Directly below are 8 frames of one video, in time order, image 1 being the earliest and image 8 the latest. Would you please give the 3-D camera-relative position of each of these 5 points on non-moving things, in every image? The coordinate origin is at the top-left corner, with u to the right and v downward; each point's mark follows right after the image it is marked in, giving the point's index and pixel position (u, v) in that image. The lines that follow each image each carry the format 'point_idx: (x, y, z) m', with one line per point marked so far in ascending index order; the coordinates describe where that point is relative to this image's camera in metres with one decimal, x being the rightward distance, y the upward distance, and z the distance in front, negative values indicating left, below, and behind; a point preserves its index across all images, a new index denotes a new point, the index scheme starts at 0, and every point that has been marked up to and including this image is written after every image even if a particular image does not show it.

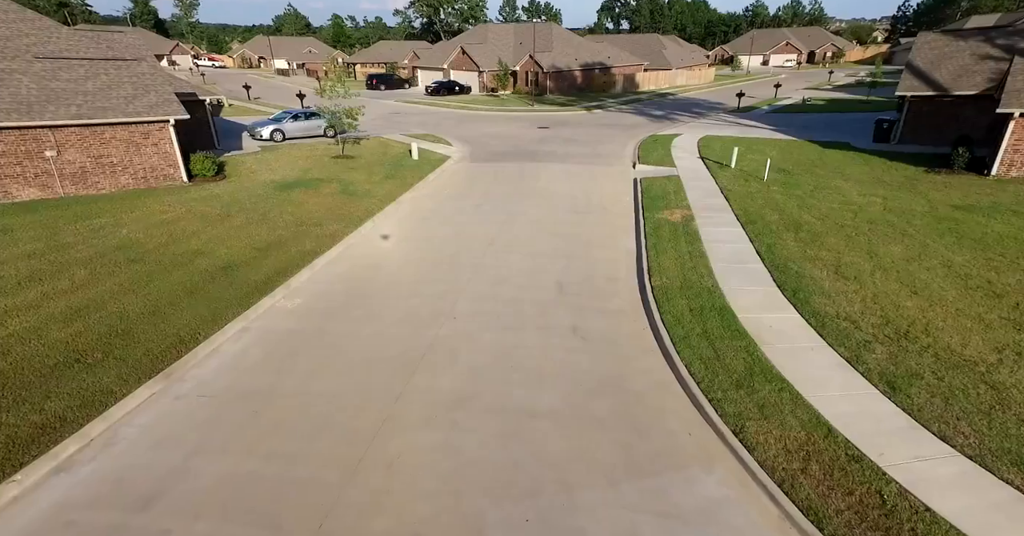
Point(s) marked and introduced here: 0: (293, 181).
0: (-7.3, +2.9, +15.6) m
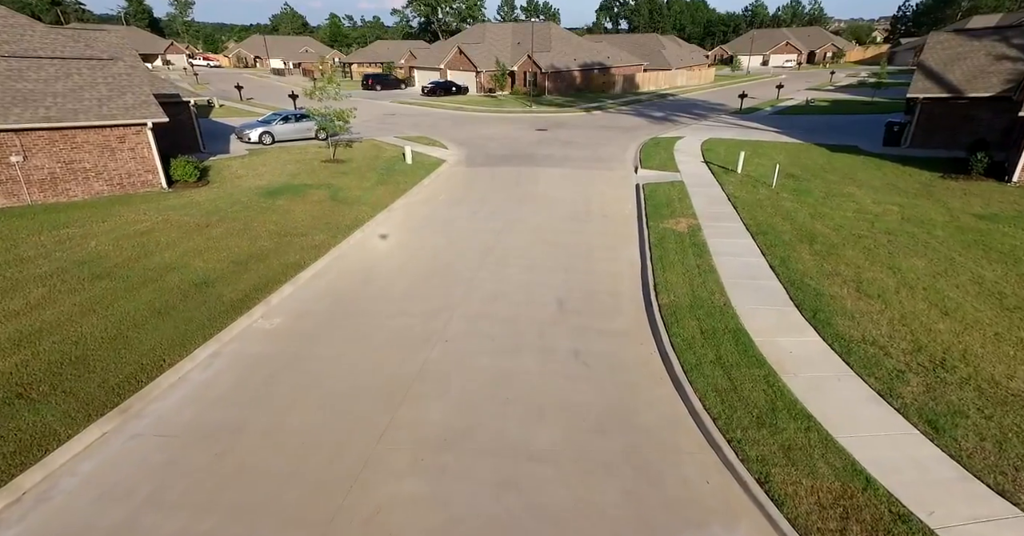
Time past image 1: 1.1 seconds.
0: (-7.4, +2.6, +14.8) m
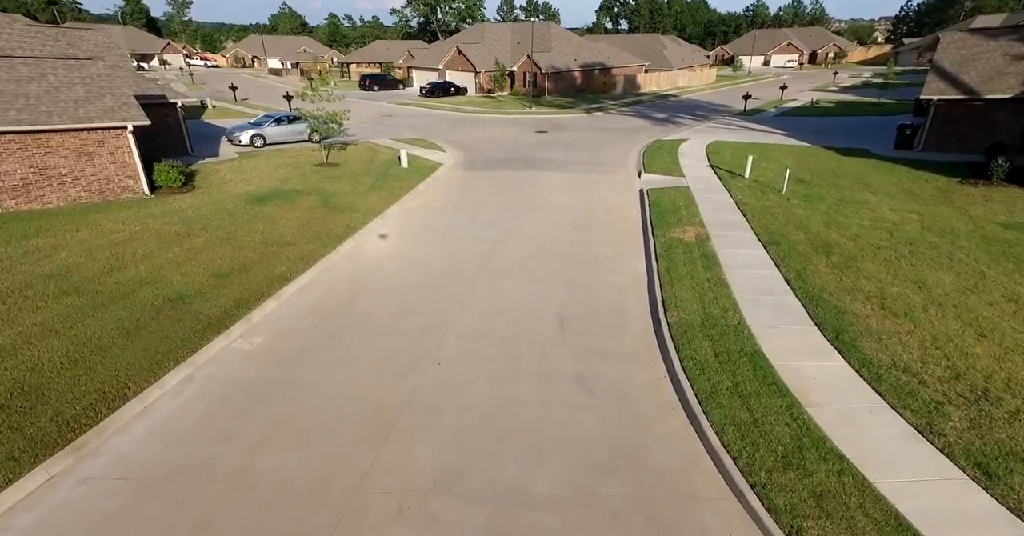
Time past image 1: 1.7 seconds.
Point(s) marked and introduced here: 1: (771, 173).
0: (-7.5, +2.3, +14.2) m
1: (+8.9, +3.2, +16.0) m
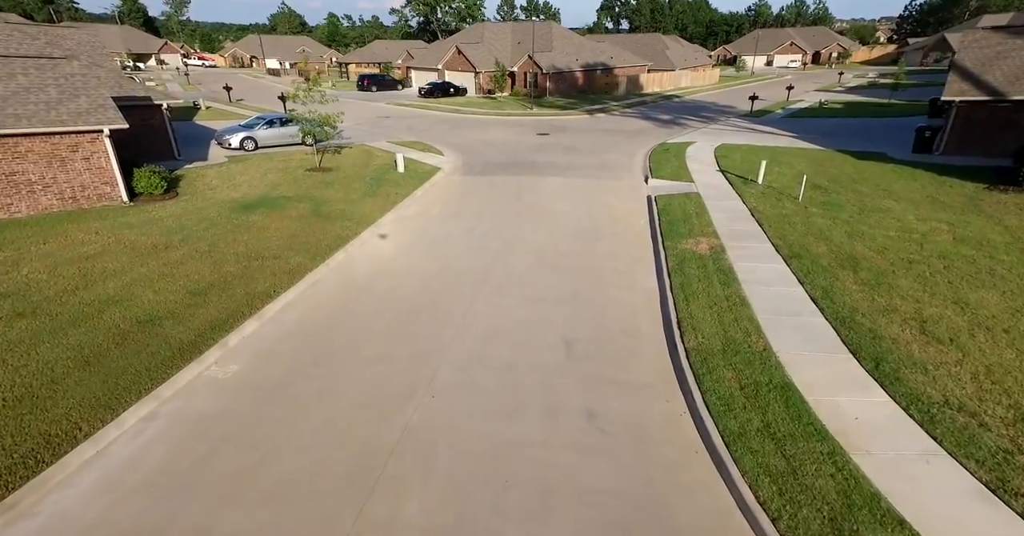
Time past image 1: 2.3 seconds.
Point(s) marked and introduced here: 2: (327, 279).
0: (-7.4, +2.0, +13.5) m
1: (+8.9, +2.9, +15.2) m
2: (-4.0, -0.2, +10.0) m
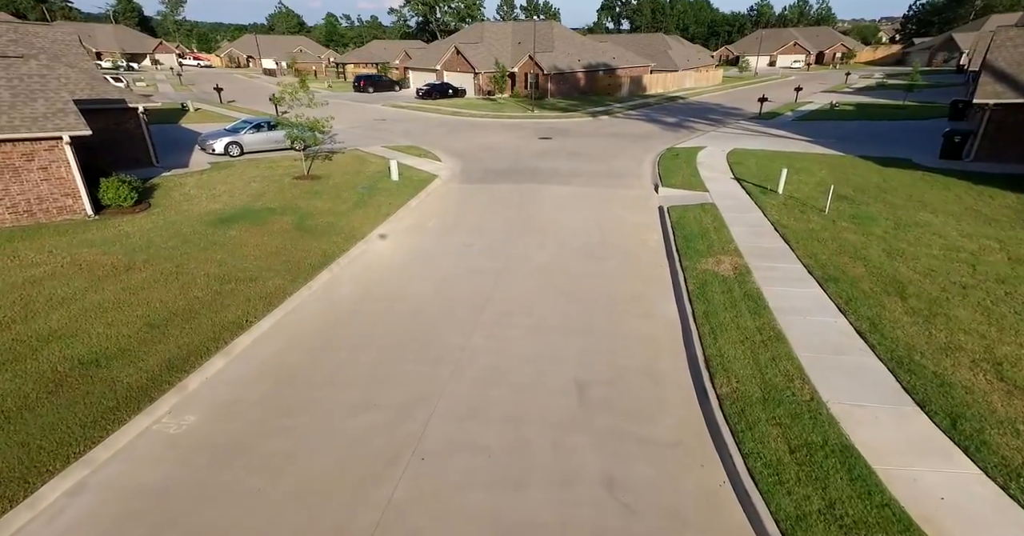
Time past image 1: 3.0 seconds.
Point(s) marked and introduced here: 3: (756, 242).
0: (-7.4, +1.5, +12.4) m
1: (+9.0, +2.4, +14.2) m
2: (-3.9, -0.7, +8.9) m
3: (+5.8, +0.6, +11.0) m
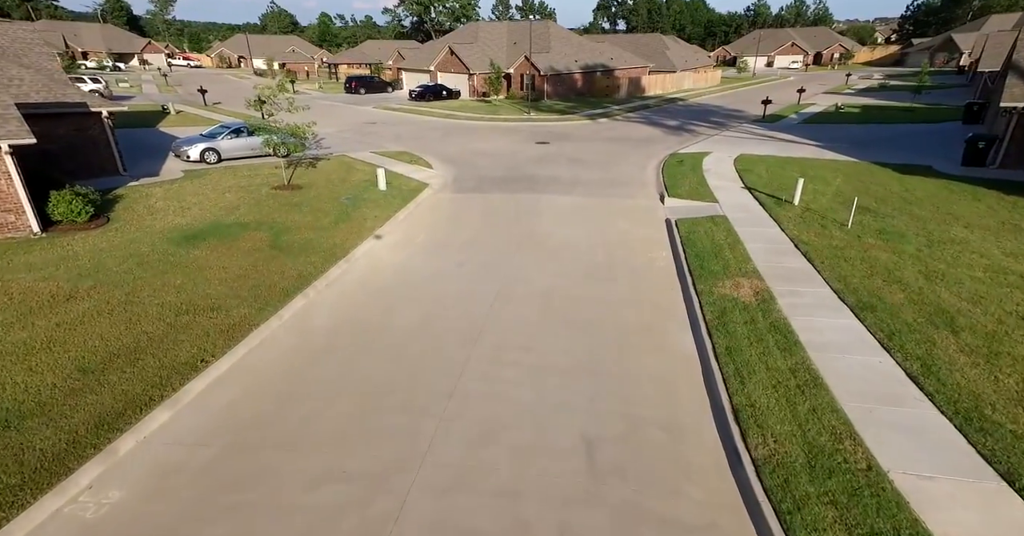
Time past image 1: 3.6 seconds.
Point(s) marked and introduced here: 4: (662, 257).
0: (-7.5, +1.0, +11.3) m
1: (+8.8, +2.0, +13.2) m
2: (-4.0, -1.2, +7.9) m
3: (+5.7, +0.2, +10.0) m
4: (+3.5, +0.3, +10.9) m
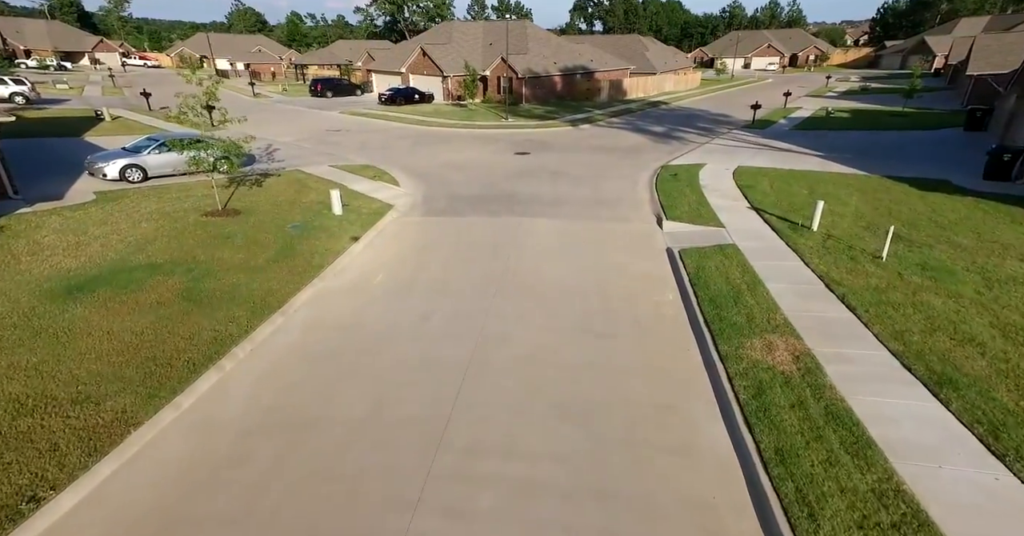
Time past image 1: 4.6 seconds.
0: (-7.9, -0.1, +9.0) m
1: (+8.3, +1.1, +11.5) m
2: (-4.3, -2.2, +5.7) m
3: (+5.3, -0.7, +8.2) m
4: (+3.1, -0.6, +9.0) m
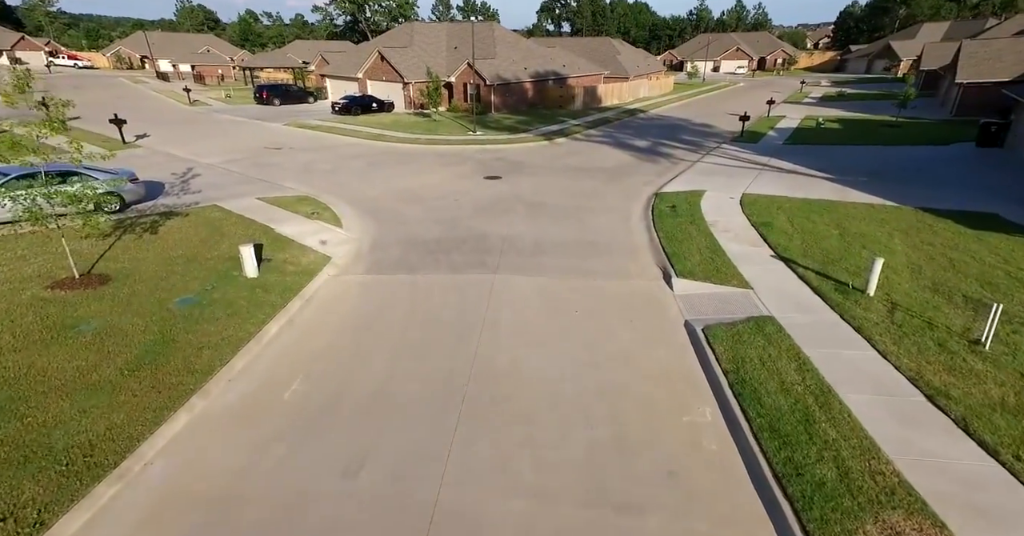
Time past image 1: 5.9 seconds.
0: (-8.3, -1.8, +5.5) m
1: (+7.7, -0.3, +9.0) m
2: (-4.4, -3.9, +2.4) m
3: (+5.0, -2.2, +5.5) m
4: (+2.8, -2.1, +6.2) m
